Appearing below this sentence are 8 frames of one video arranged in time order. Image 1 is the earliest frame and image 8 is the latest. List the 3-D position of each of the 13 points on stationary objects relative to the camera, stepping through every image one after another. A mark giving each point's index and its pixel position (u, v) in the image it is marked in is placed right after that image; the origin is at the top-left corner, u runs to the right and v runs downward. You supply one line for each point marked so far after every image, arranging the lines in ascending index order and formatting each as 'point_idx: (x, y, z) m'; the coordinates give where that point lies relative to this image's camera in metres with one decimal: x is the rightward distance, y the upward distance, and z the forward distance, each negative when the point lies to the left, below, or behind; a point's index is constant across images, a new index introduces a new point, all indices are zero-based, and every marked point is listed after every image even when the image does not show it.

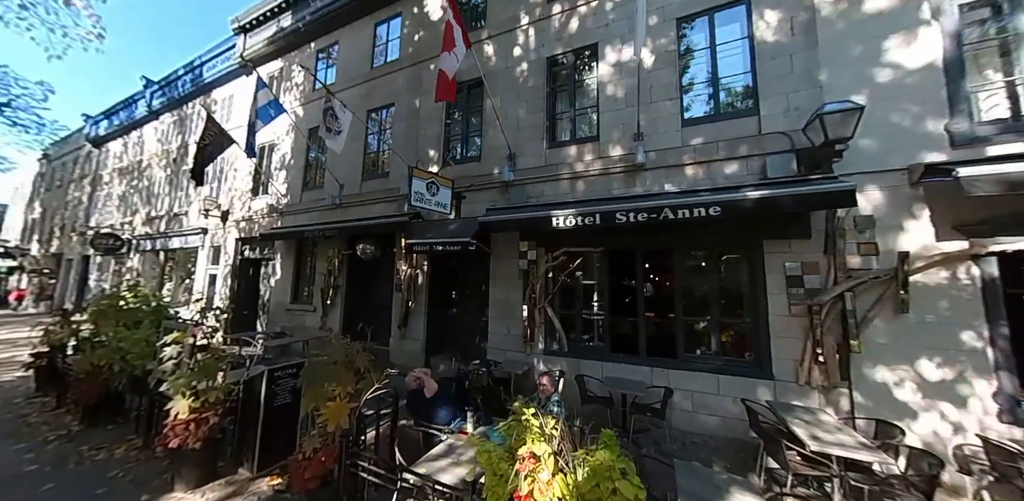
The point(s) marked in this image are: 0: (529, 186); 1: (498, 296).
0: (+0.3, +1.1, +6.0) m
1: (-0.2, -0.8, +6.0) m
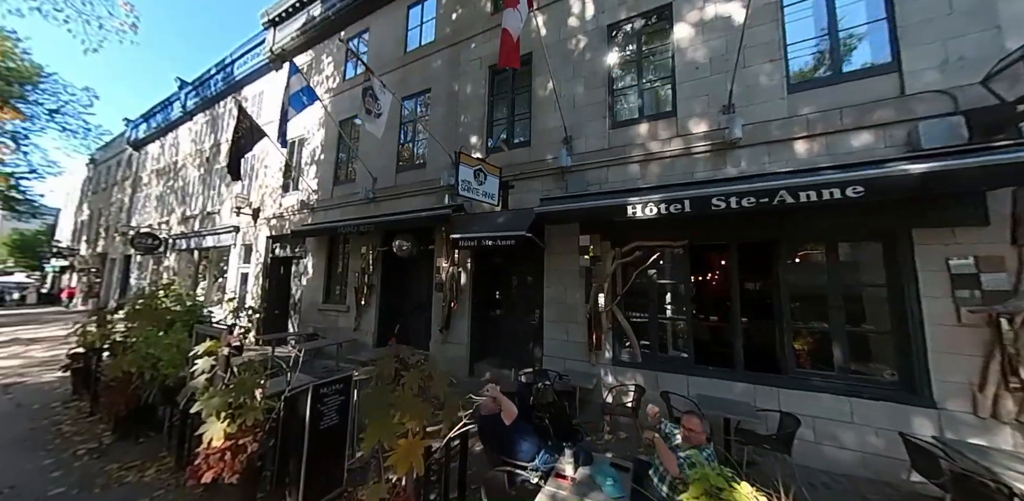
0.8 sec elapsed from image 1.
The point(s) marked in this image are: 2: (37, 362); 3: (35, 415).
0: (+1.2, +1.2, +5.3) m
1: (+0.7, -0.7, +5.3) m
2: (-12.3, -2.9, +8.9) m
3: (-7.4, -2.6, +5.3) m
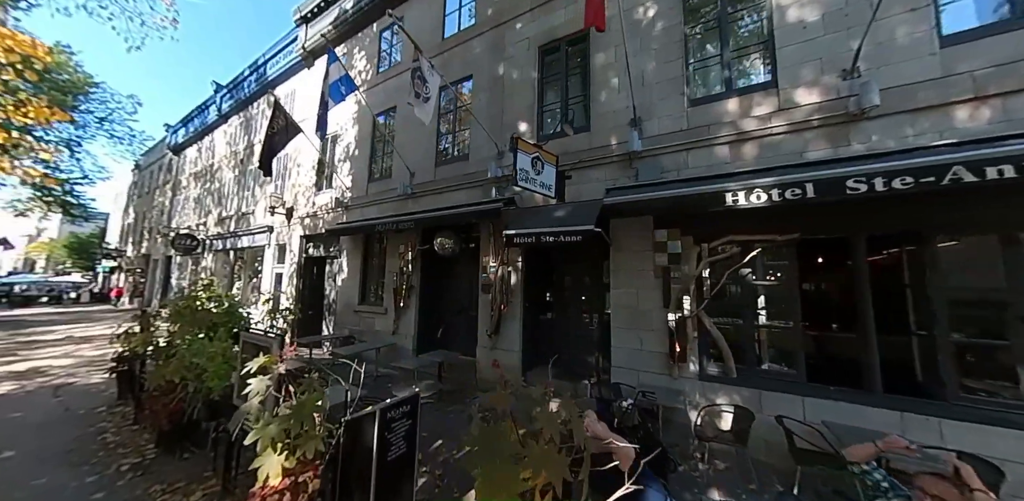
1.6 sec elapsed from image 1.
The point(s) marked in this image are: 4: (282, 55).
0: (+2.0, +1.3, +4.6) m
1: (+1.5, -0.7, +4.7) m
2: (-11.2, -3.0, +9.1) m
3: (-6.5, -2.6, +5.2) m
4: (-9.1, +7.8, +13.6) m
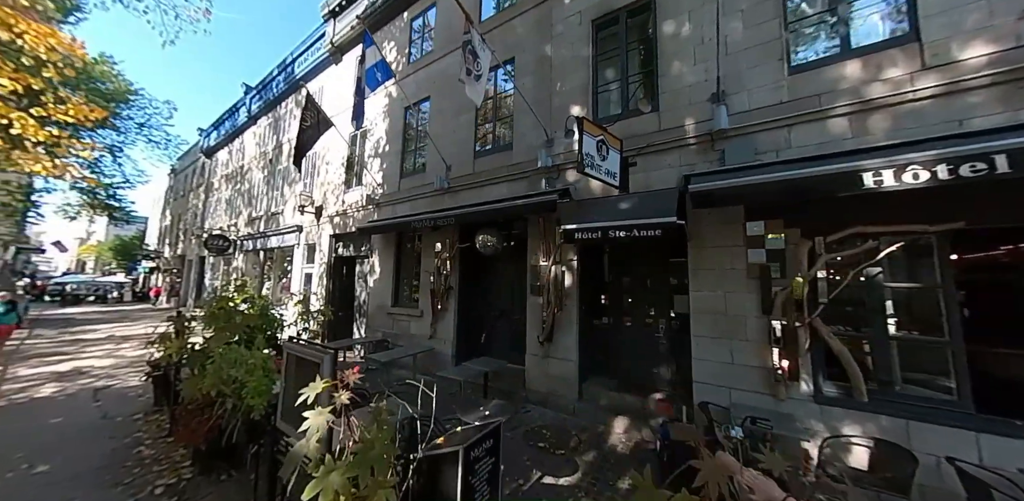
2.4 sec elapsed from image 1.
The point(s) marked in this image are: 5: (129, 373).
0: (+2.8, +1.3, +3.9) m
1: (+2.3, -0.7, +4.1) m
2: (-10.2, -3.0, +9.0) m
3: (-5.6, -2.6, +4.9) m
4: (-7.9, +7.8, +13.5) m
5: (-8.9, -2.9, +8.0) m
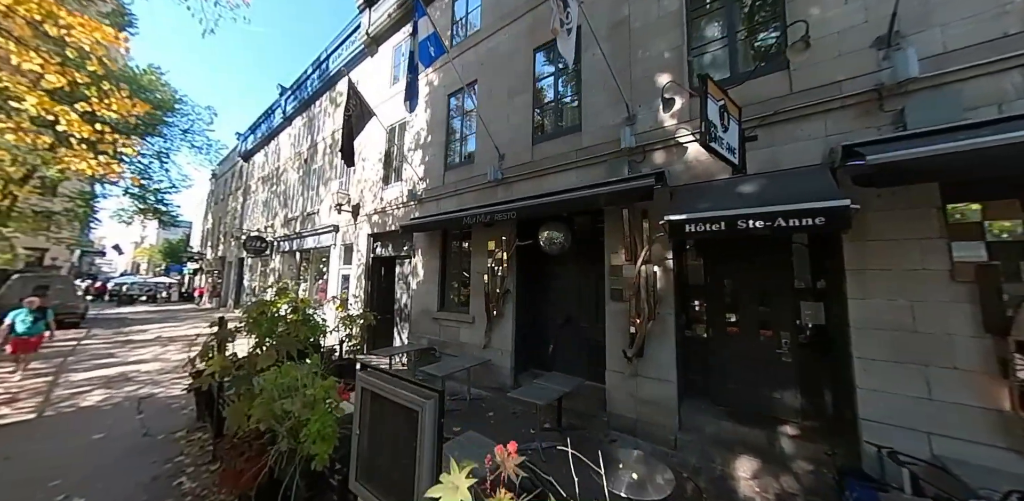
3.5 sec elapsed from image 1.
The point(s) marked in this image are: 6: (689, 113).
0: (+3.8, +1.4, +2.9) m
1: (+3.3, -0.6, +3.1) m
2: (-8.8, -3.0, +8.9) m
3: (-4.6, -2.6, +4.4) m
4: (-6.4, +7.8, +13.1) m
5: (-7.6, -2.9, +7.7) m
6: (+2.3, +1.8, +4.5) m
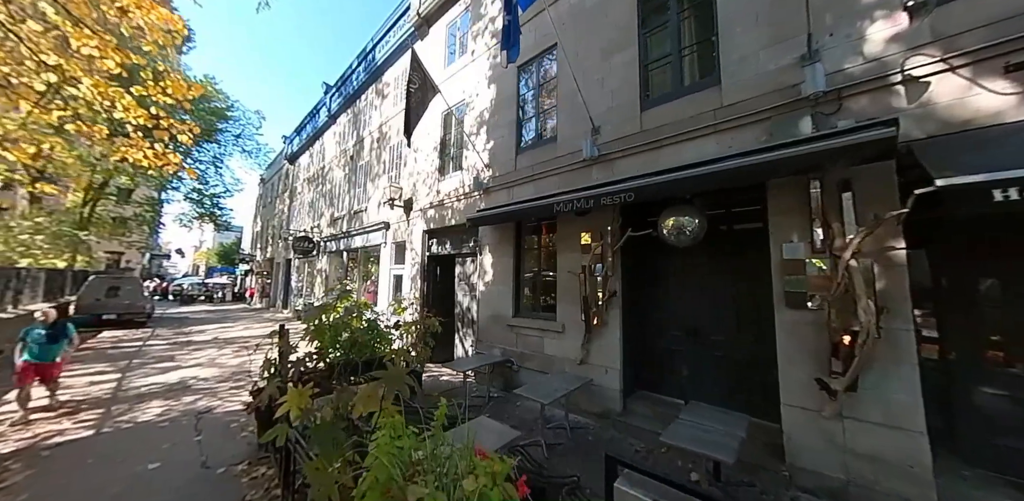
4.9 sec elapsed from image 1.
0: (+5.0, +1.5, +1.3) m
1: (+4.6, -0.5, +1.5) m
2: (-6.9, -3.0, +8.4) m
3: (-3.1, -2.6, +3.6) m
4: (-4.3, +7.8, +12.3) m
5: (-5.9, -2.9, +7.2) m
6: (+3.7, +1.9, +3.0) m
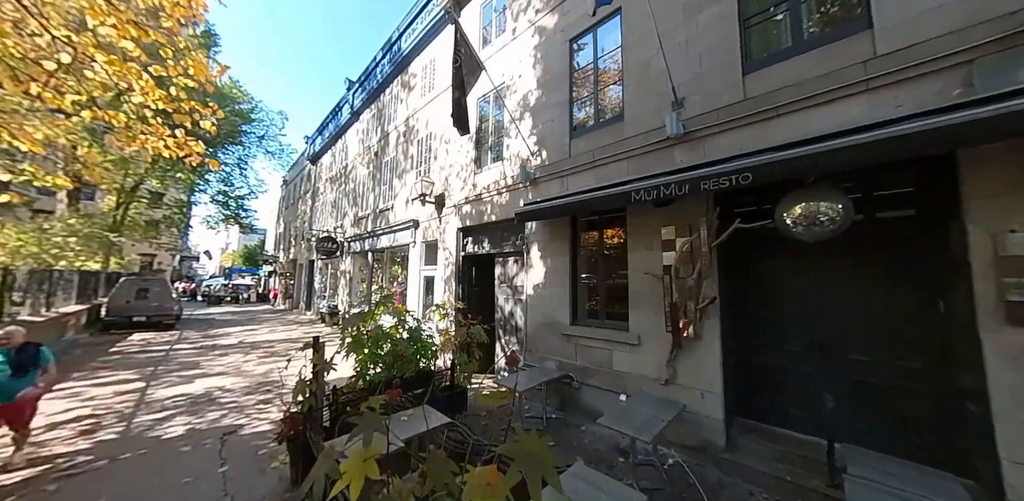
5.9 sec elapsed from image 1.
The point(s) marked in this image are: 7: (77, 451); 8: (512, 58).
0: (+5.8, +1.6, +0.2) m
1: (+5.4, -0.4, +0.4) m
2: (-5.8, -3.0, +7.8) m
3: (-2.2, -2.6, +2.8) m
4: (-3.1, +7.8, +11.6) m
5: (-4.8, -2.9, +6.5) m
6: (+4.5, +2.0, +2.0) m
7: (-6.0, -2.8, +4.7) m
8: (+0.1, +4.4, +7.8) m
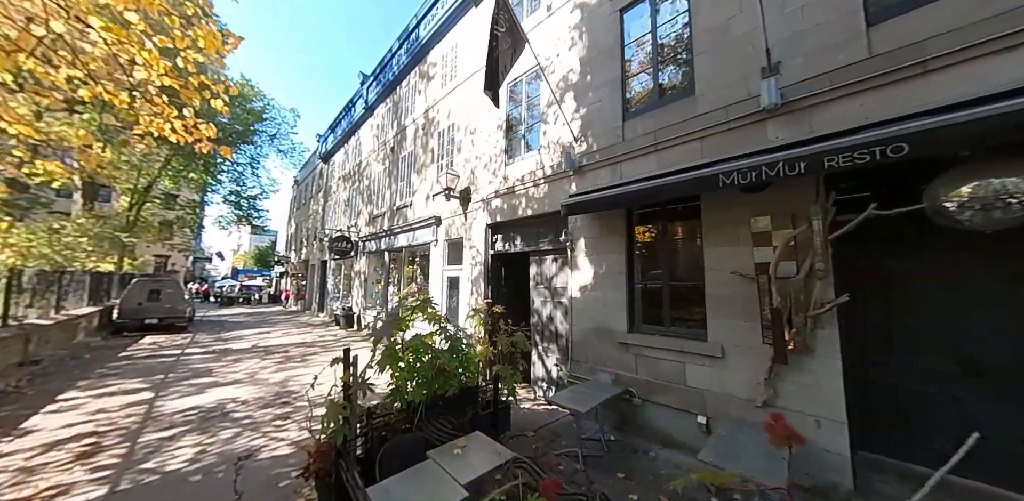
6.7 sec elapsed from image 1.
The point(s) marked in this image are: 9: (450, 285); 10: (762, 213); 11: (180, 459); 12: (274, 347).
0: (+6.4, +1.7, -0.7) m
1: (+6.0, -0.3, -0.5) m
2: (-5.0, -3.0, +7.1) m
3: (-1.5, -2.5, +2.1) m
4: (-2.2, +7.9, +10.9) m
5: (-4.0, -2.9, +5.8) m
6: (+5.2, +2.1, +1.1) m
7: (-5.2, -2.7, +4.1) m
8: (+0.9, +4.5, +7.0) m
9: (-1.8, -1.0, +10.0) m
10: (+2.9, +0.4, +3.9) m
11: (-4.5, -2.8, +4.6) m
12: (-8.3, -3.4, +12.0) m
